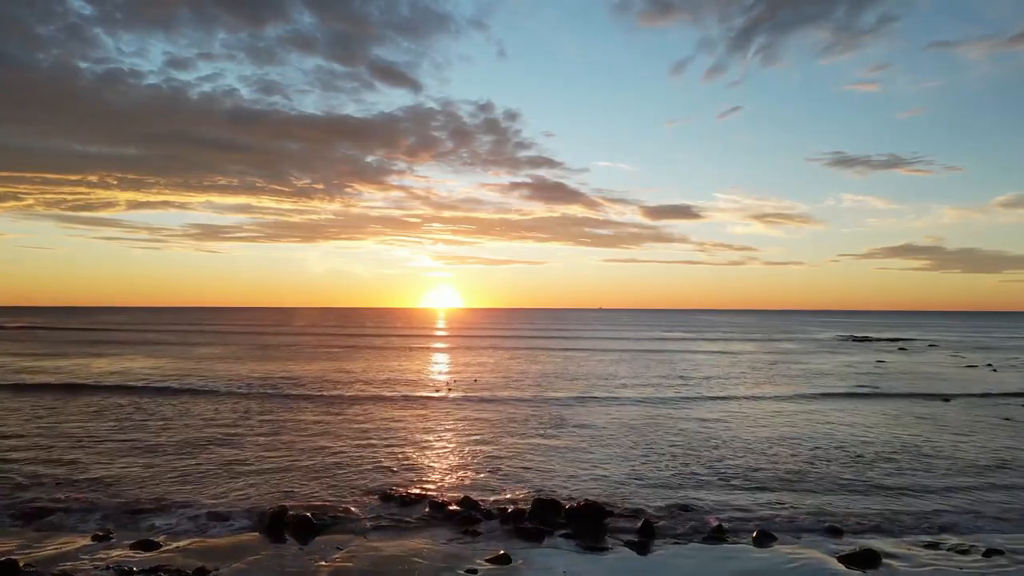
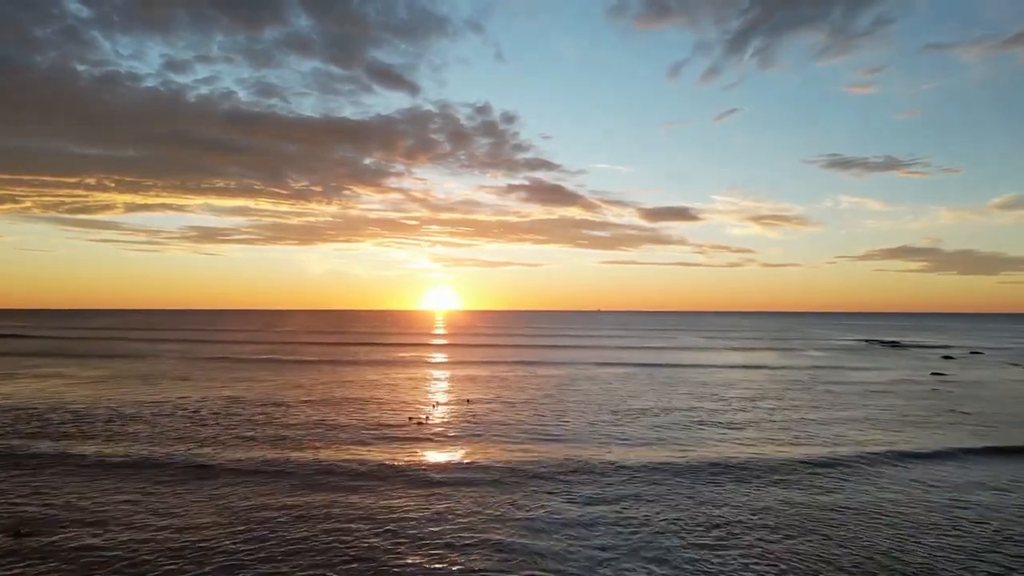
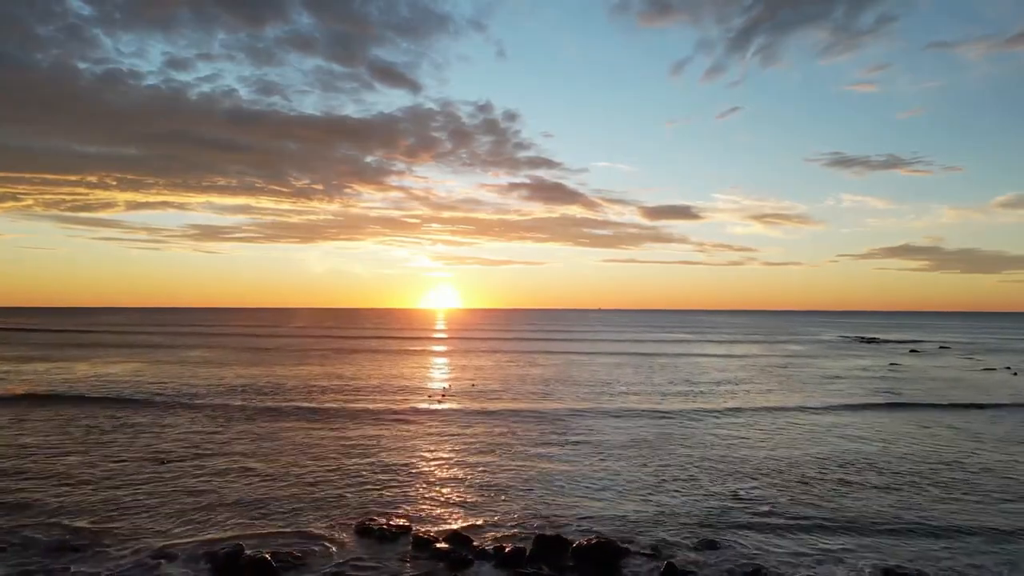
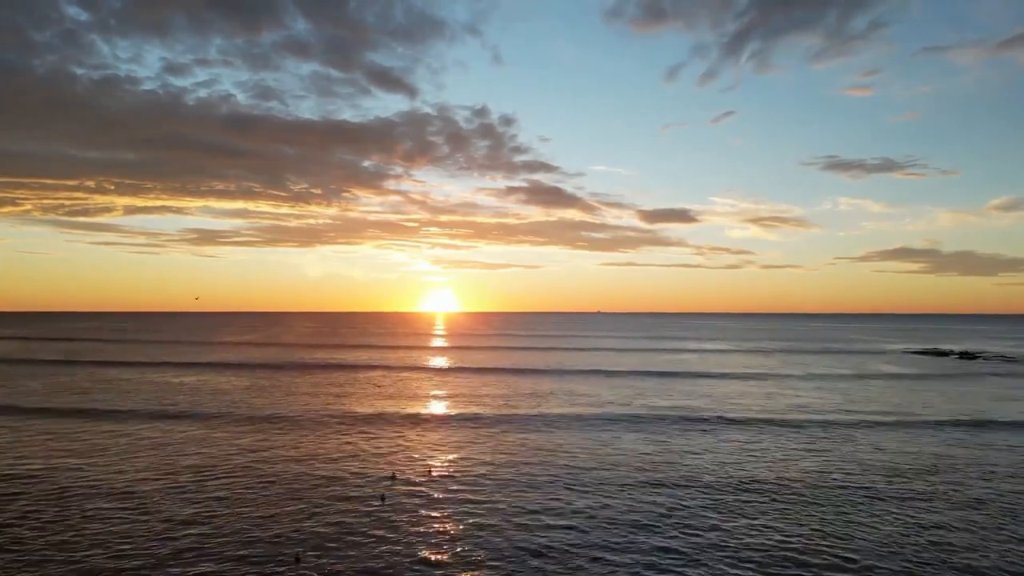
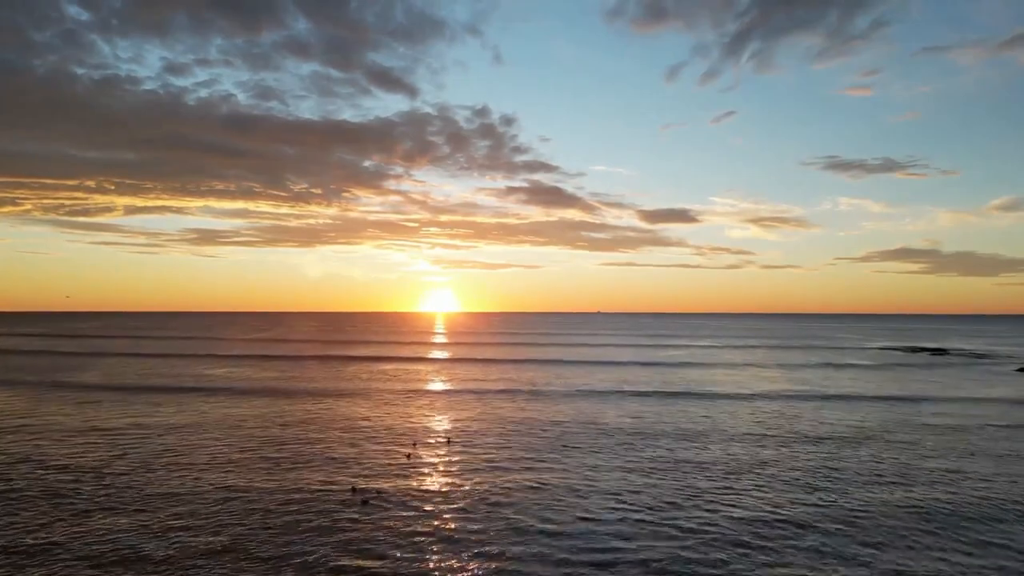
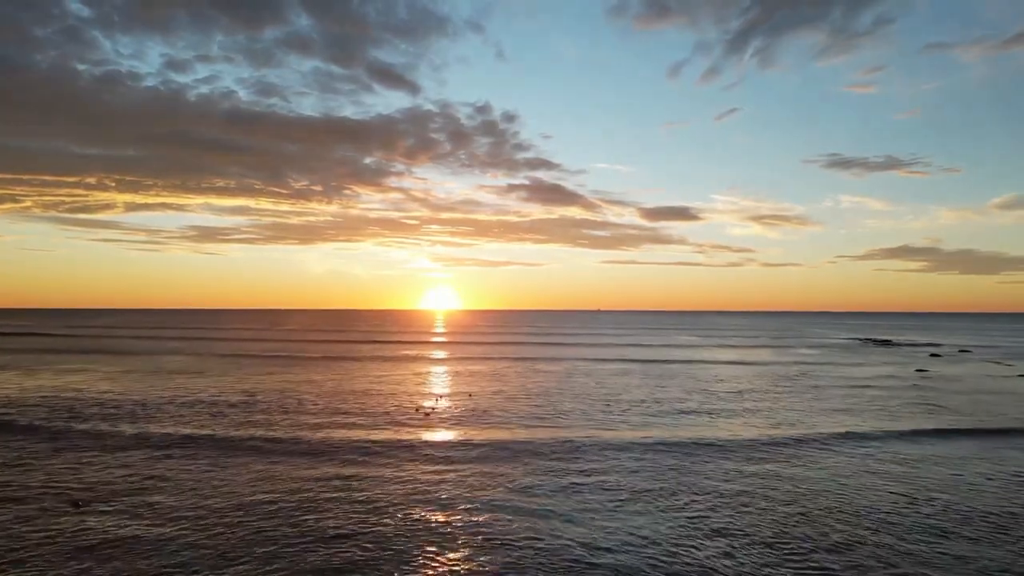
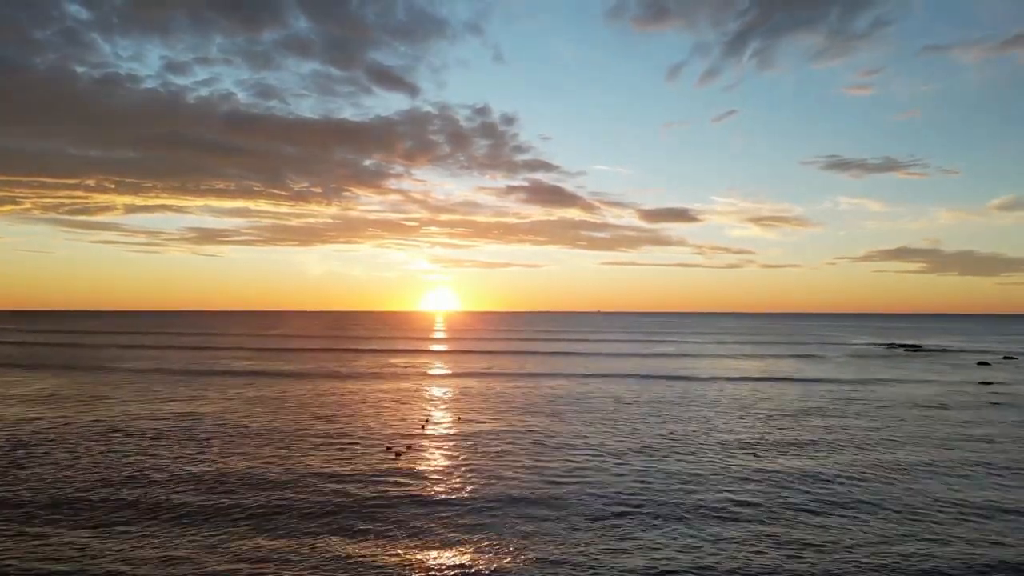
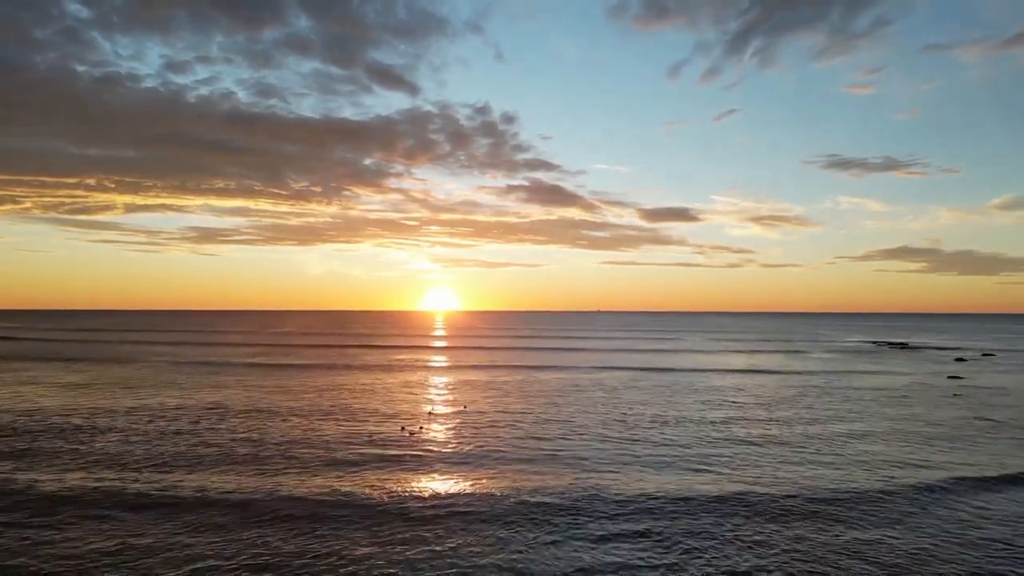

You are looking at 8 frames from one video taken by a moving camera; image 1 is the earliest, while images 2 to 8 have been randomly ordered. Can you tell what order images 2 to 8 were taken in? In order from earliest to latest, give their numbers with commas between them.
3, 6, 2, 8, 7, 5, 4
